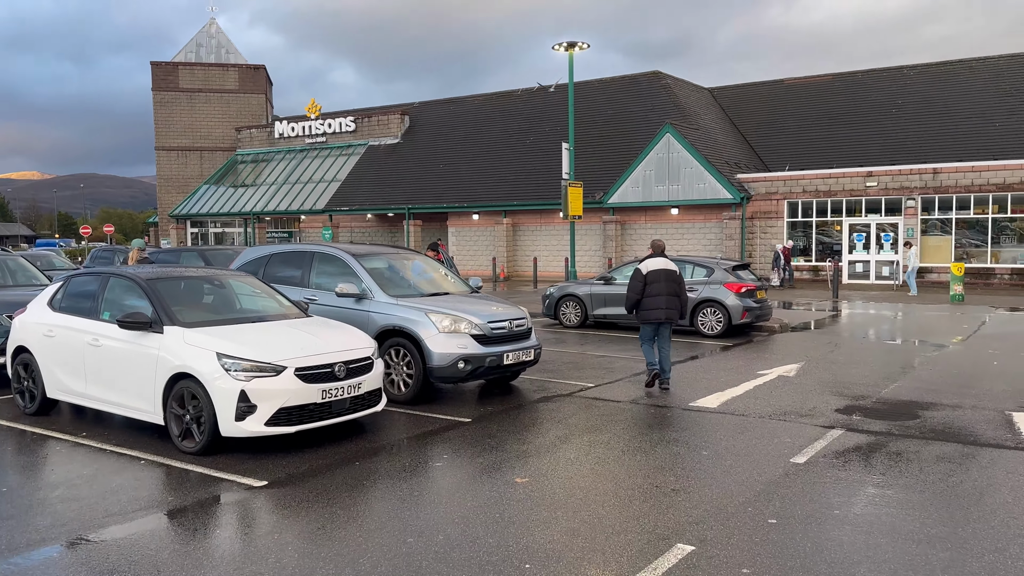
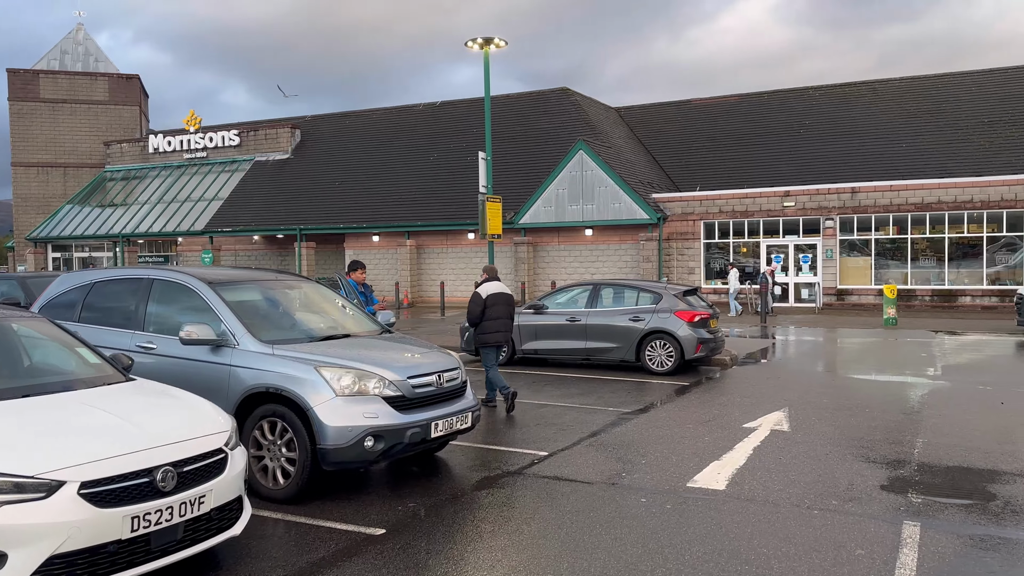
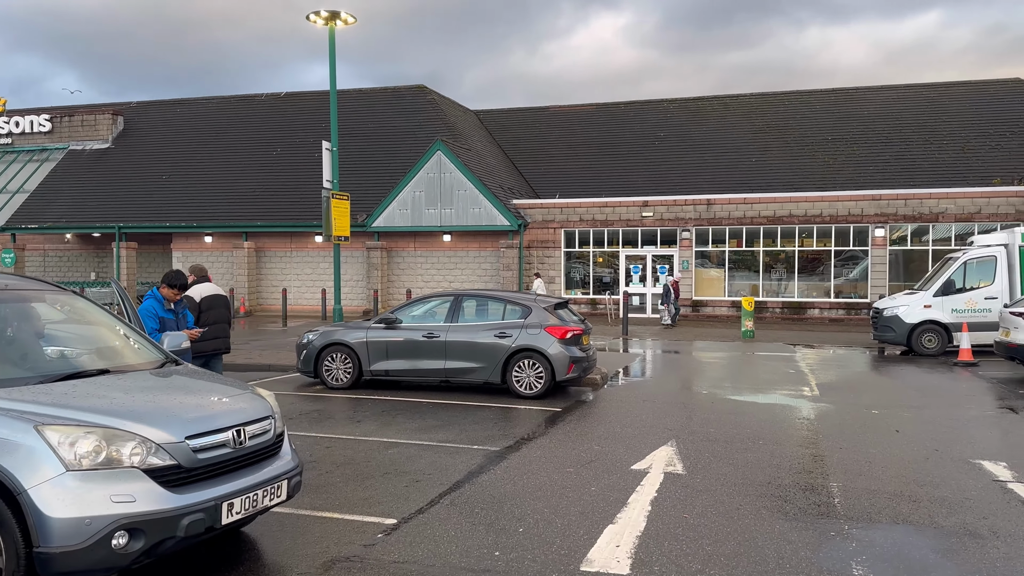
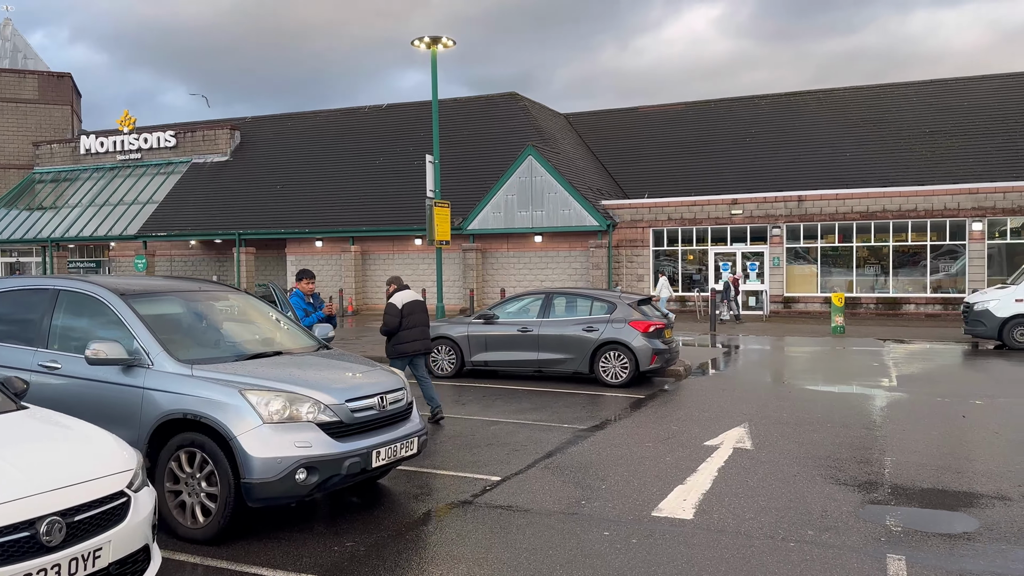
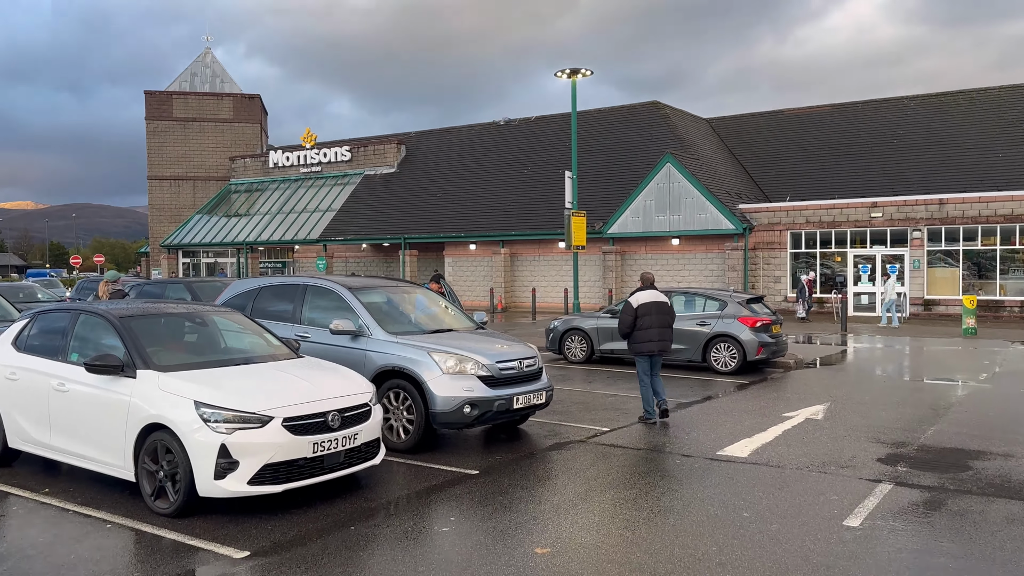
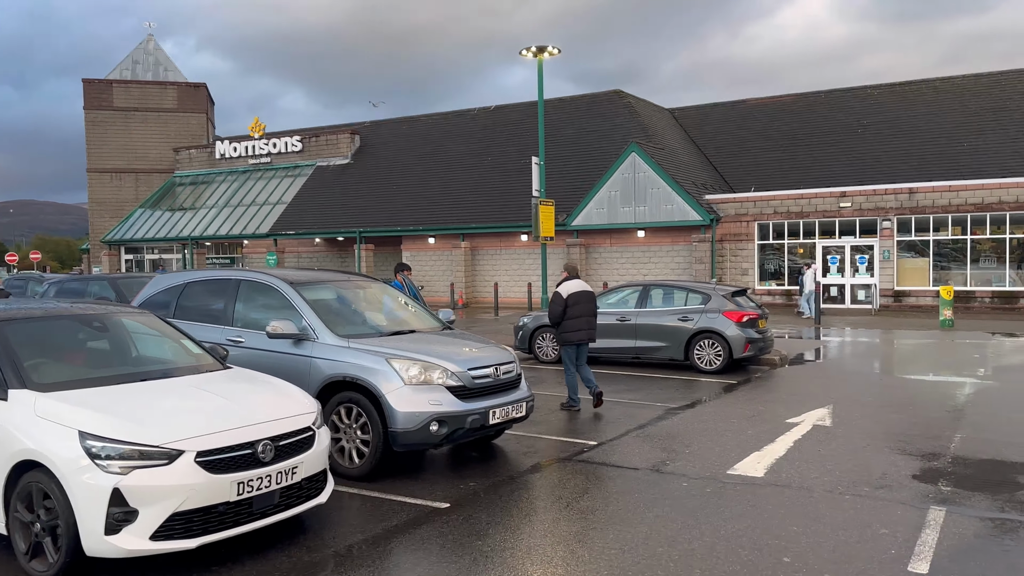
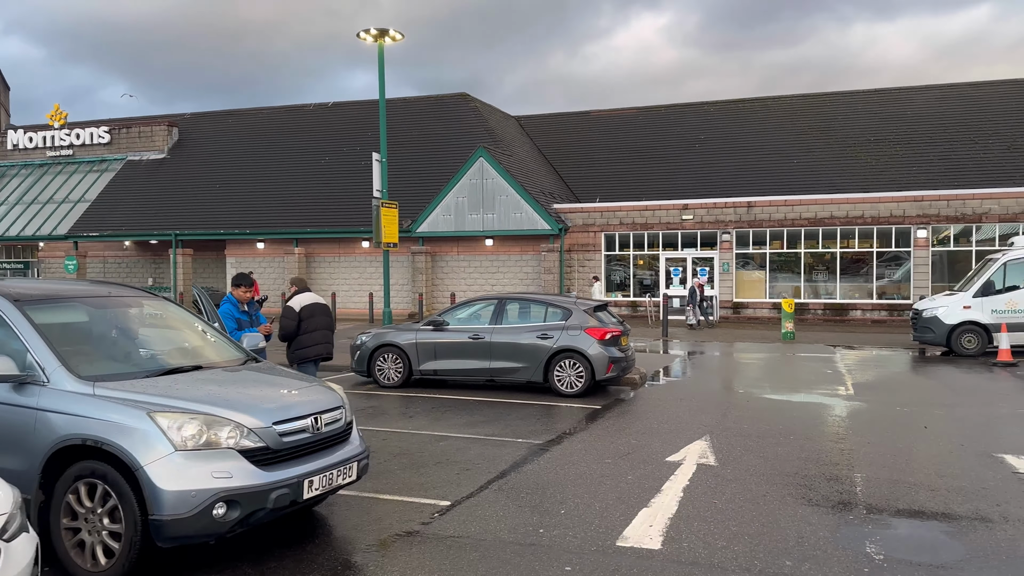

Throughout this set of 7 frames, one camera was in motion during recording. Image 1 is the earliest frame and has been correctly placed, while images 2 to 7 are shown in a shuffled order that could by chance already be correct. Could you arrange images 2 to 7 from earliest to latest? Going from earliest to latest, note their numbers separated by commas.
5, 6, 2, 4, 7, 3
